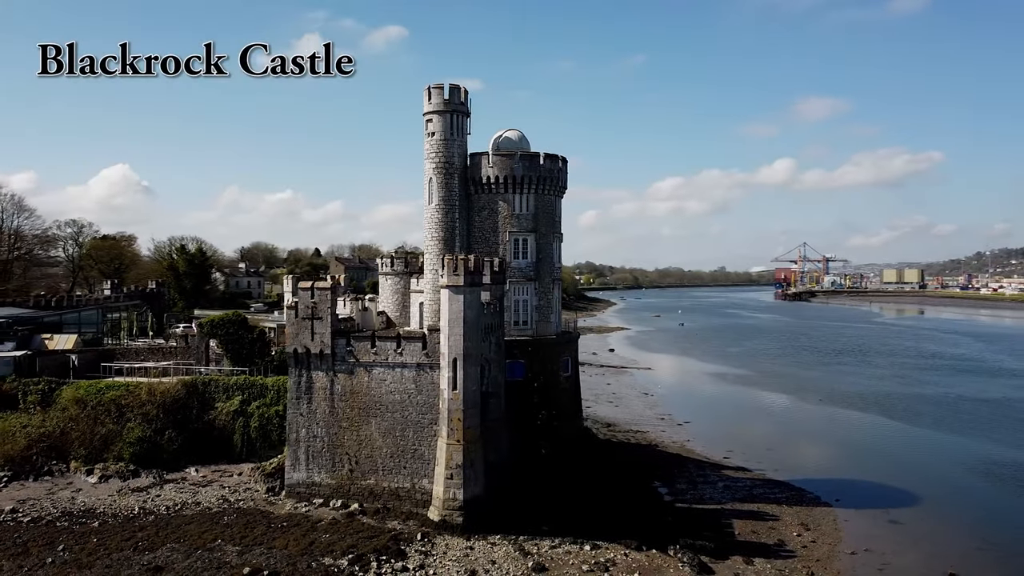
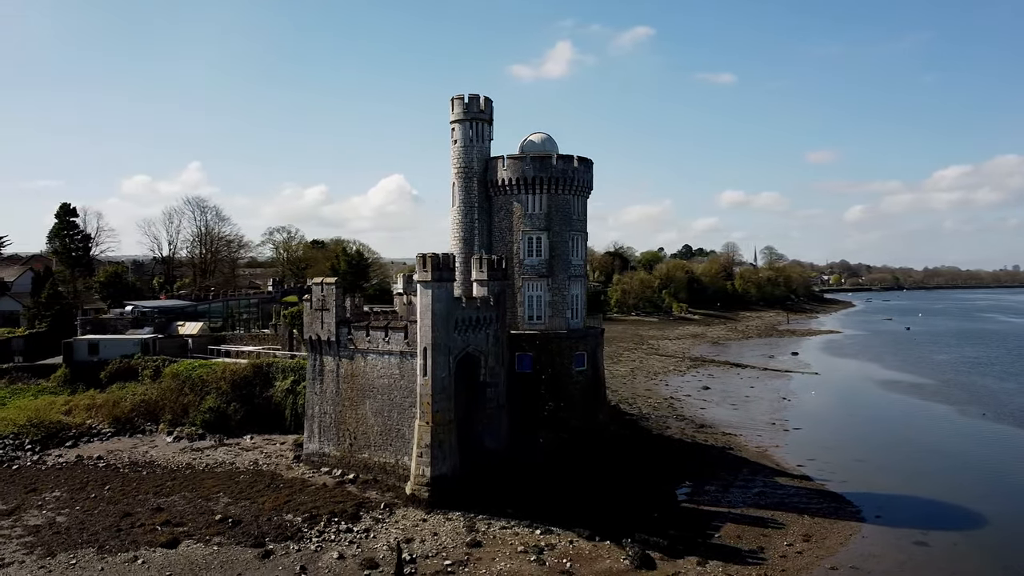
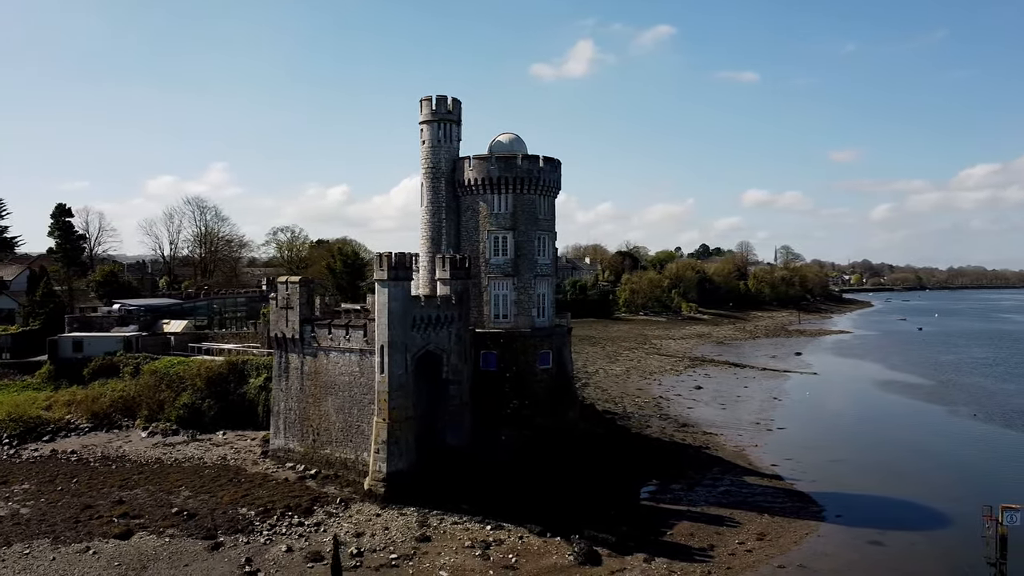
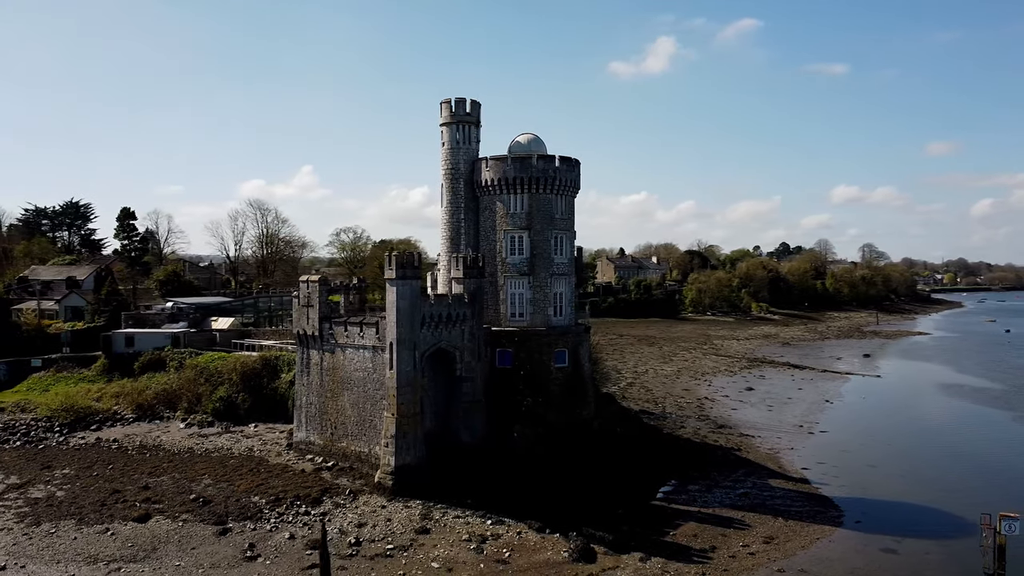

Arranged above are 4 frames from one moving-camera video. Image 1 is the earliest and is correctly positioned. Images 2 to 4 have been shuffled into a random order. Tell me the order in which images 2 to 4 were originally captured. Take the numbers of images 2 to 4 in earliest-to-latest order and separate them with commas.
2, 3, 4
